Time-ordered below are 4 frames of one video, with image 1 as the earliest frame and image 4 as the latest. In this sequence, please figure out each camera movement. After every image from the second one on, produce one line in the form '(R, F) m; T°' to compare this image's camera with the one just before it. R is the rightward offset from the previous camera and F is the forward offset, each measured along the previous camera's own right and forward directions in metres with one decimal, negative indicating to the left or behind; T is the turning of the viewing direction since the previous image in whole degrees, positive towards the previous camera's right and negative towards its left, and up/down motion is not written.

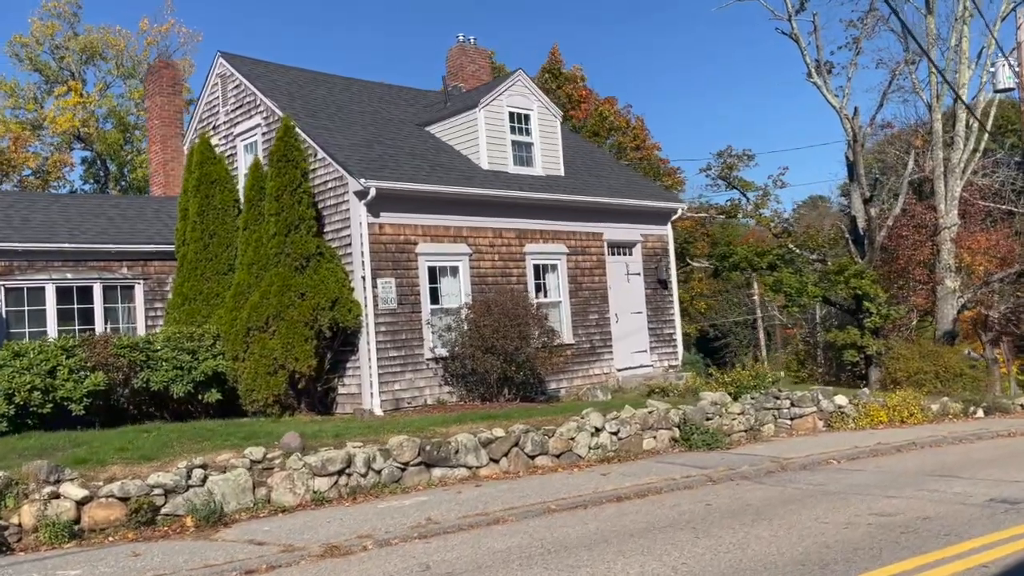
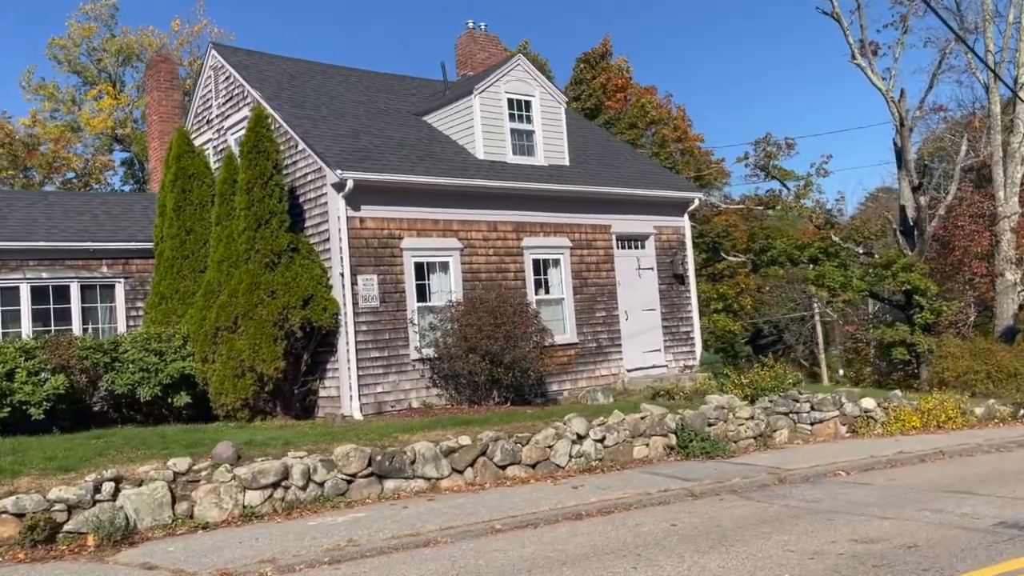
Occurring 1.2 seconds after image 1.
(+1.2, +1.0) m; -4°
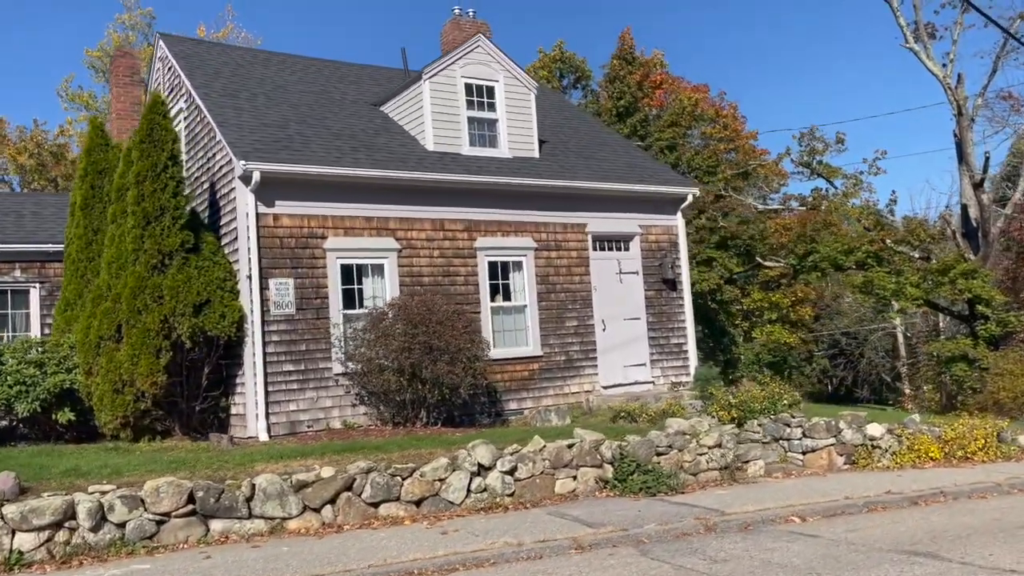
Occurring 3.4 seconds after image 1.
(+2.2, +1.9) m; -6°
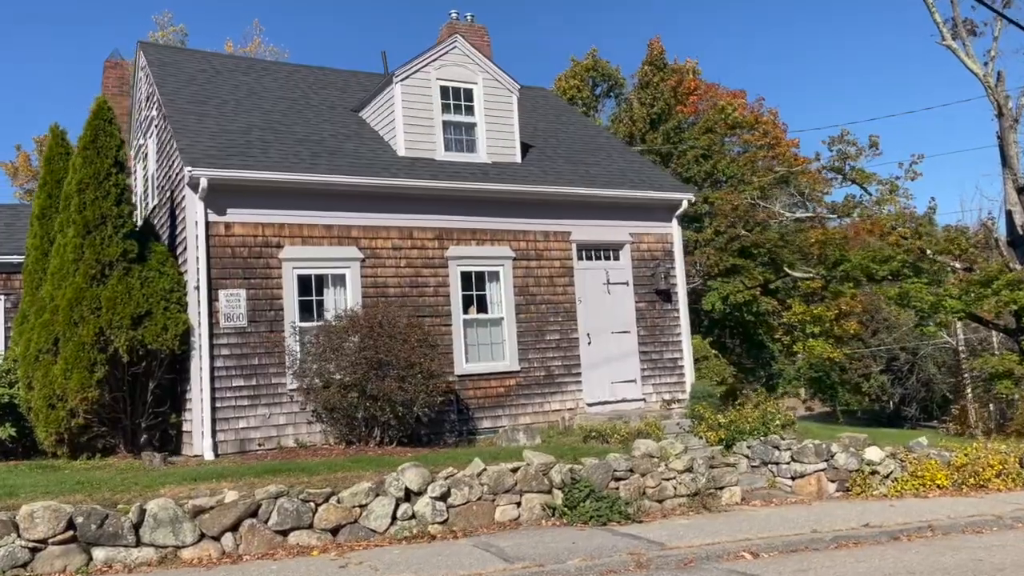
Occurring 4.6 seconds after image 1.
(+1.4, +0.8) m; -4°
